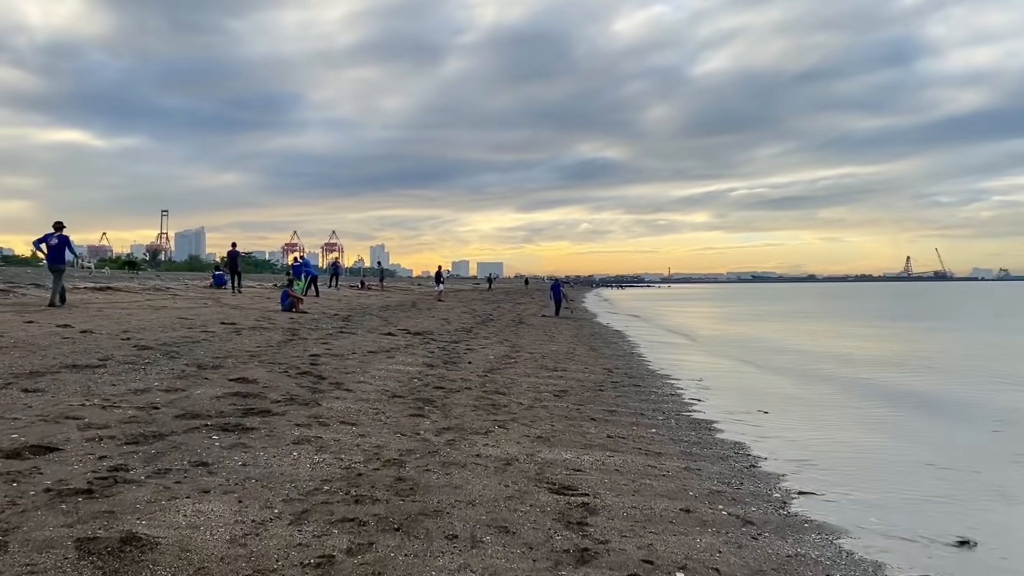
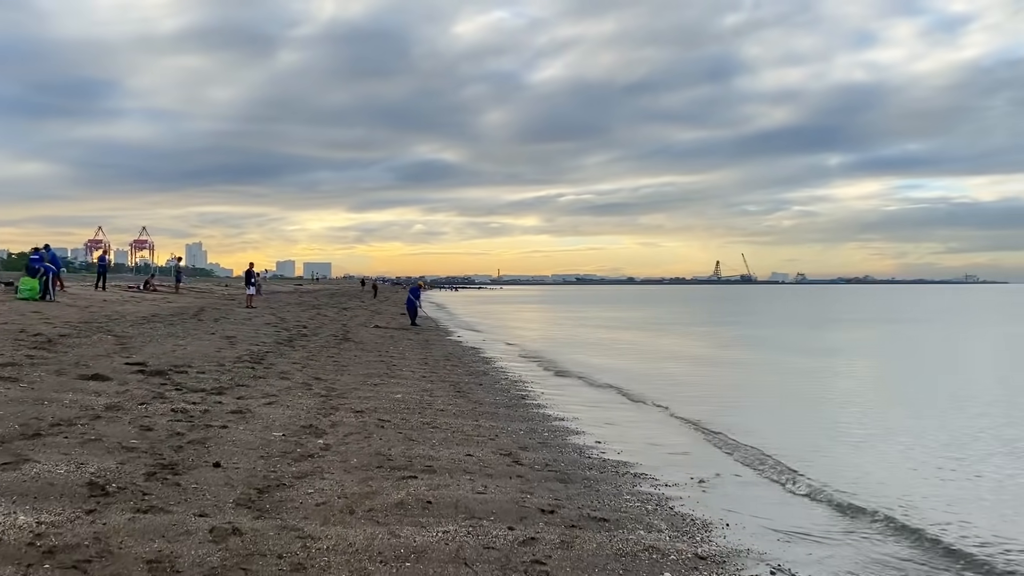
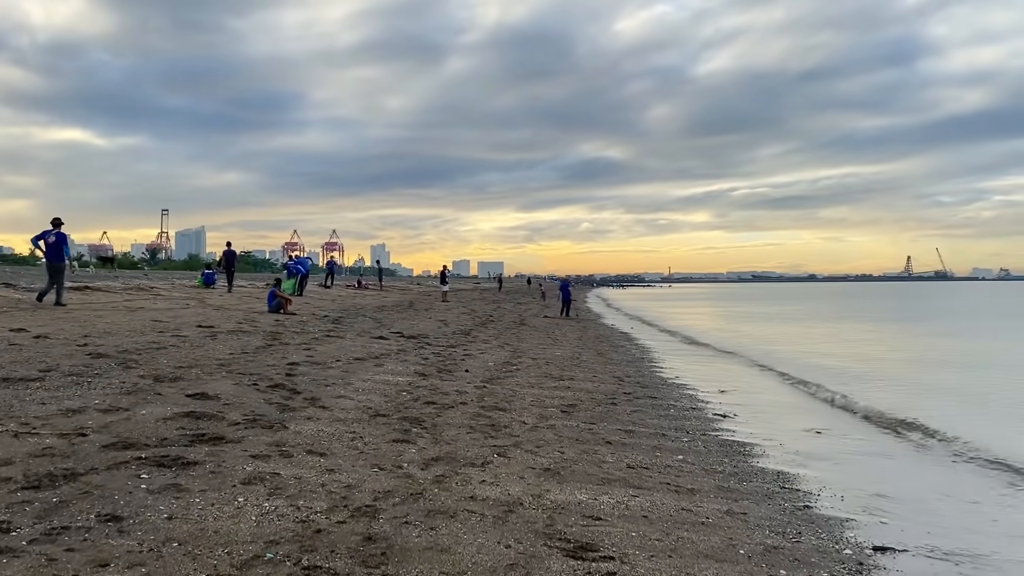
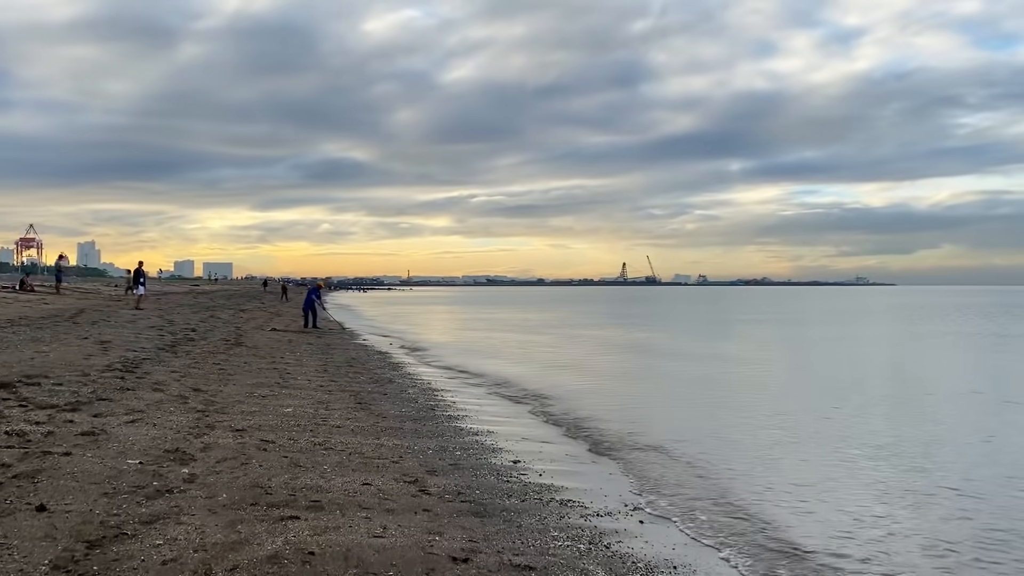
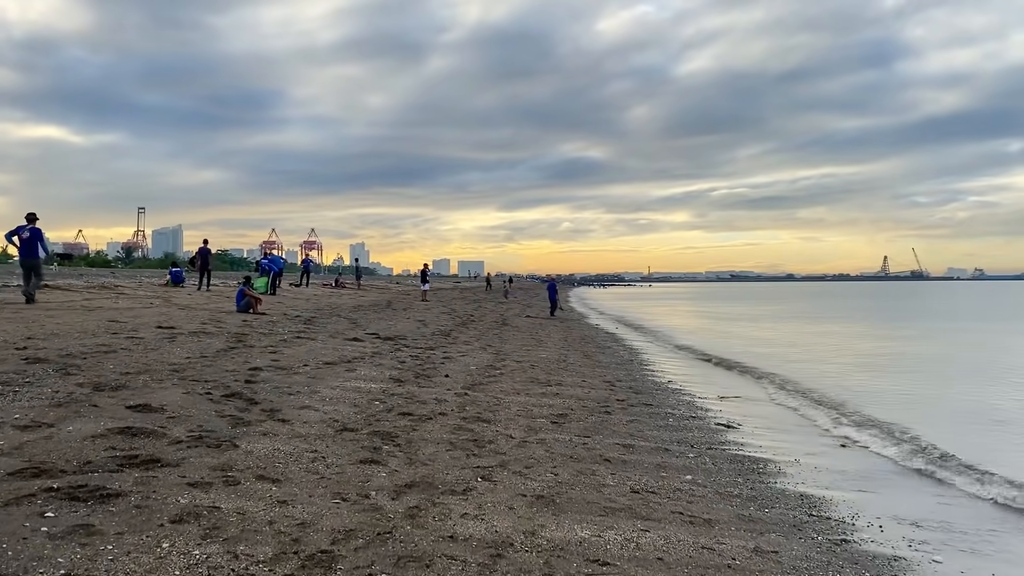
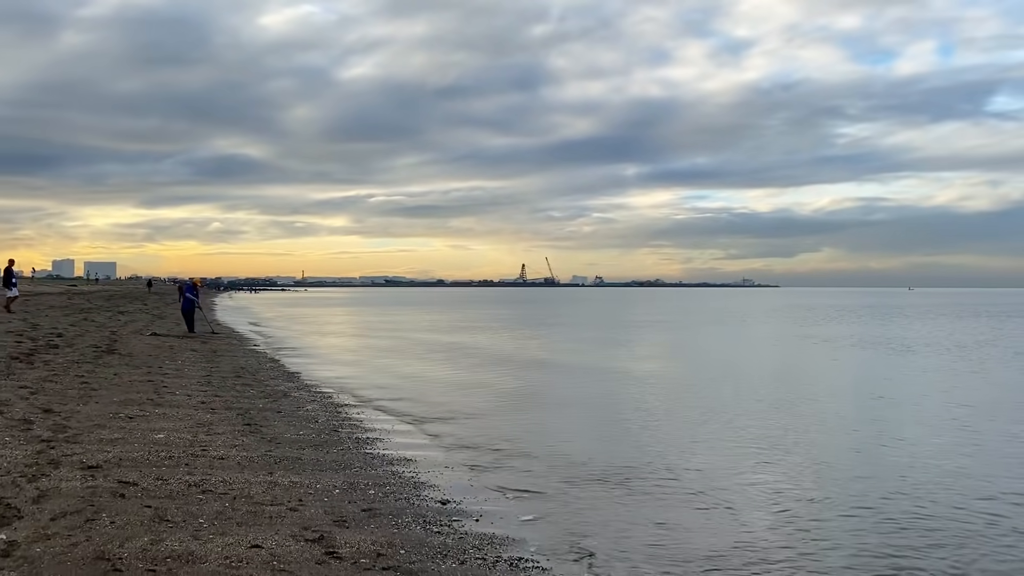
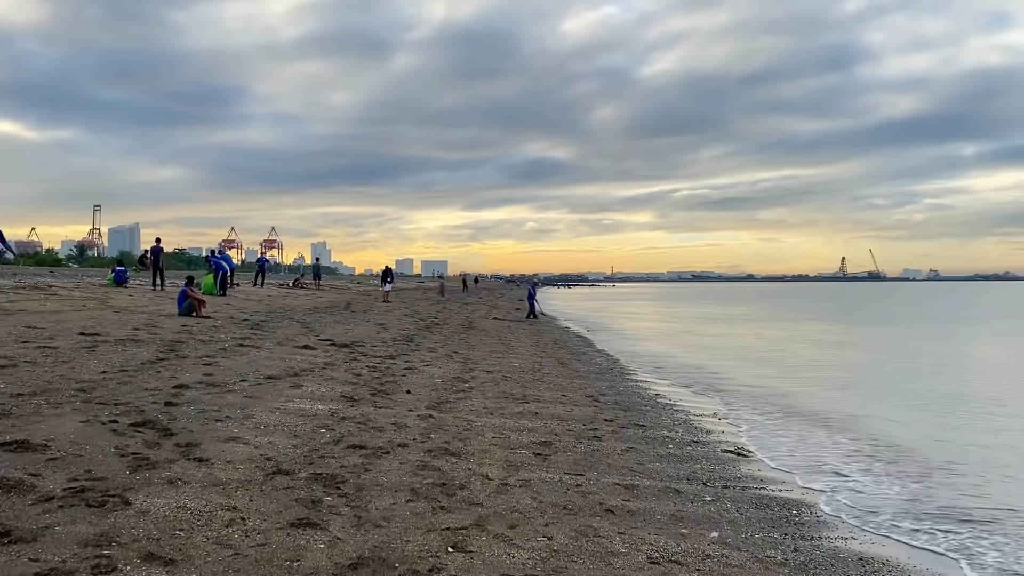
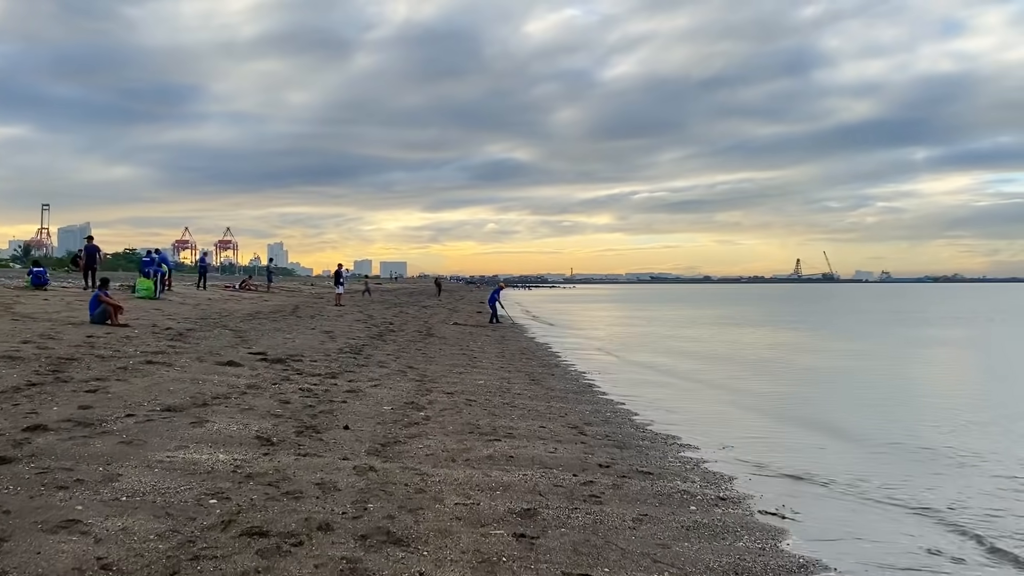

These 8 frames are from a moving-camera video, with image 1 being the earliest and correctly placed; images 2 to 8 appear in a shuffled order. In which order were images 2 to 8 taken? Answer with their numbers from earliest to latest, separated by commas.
3, 5, 7, 8, 2, 4, 6
